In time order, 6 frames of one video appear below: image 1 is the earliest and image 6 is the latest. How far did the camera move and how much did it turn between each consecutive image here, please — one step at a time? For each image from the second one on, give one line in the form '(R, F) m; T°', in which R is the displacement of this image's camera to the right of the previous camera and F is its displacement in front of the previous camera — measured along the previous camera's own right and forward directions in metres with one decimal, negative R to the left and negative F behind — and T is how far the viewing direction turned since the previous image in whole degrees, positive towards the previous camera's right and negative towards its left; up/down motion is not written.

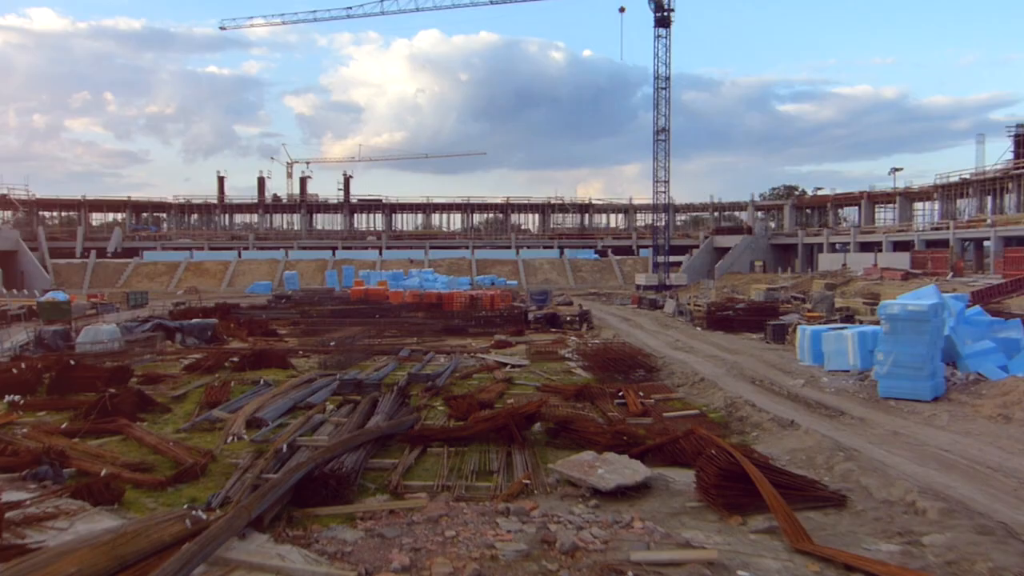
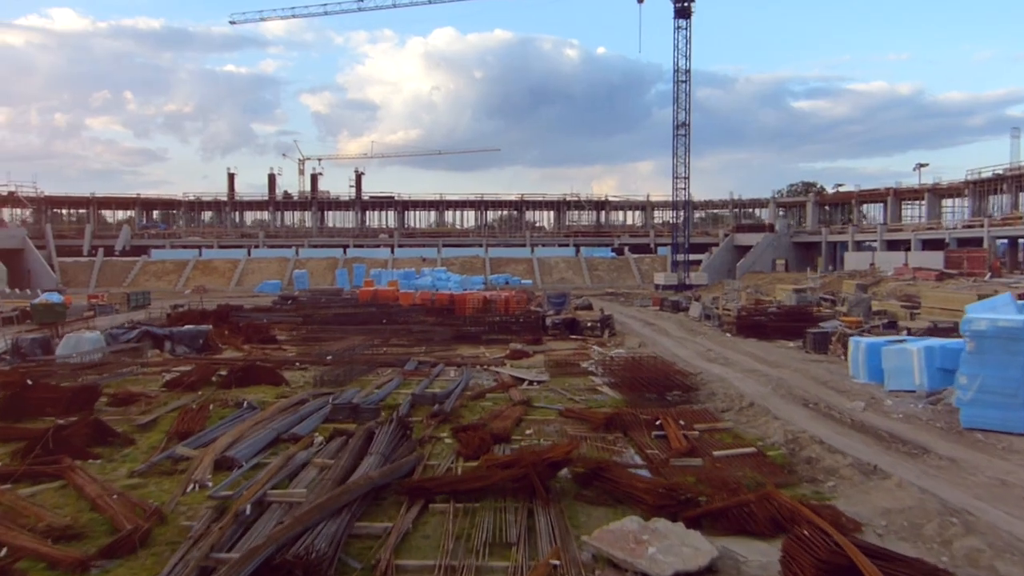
(-0.1, +1.7) m; -1°
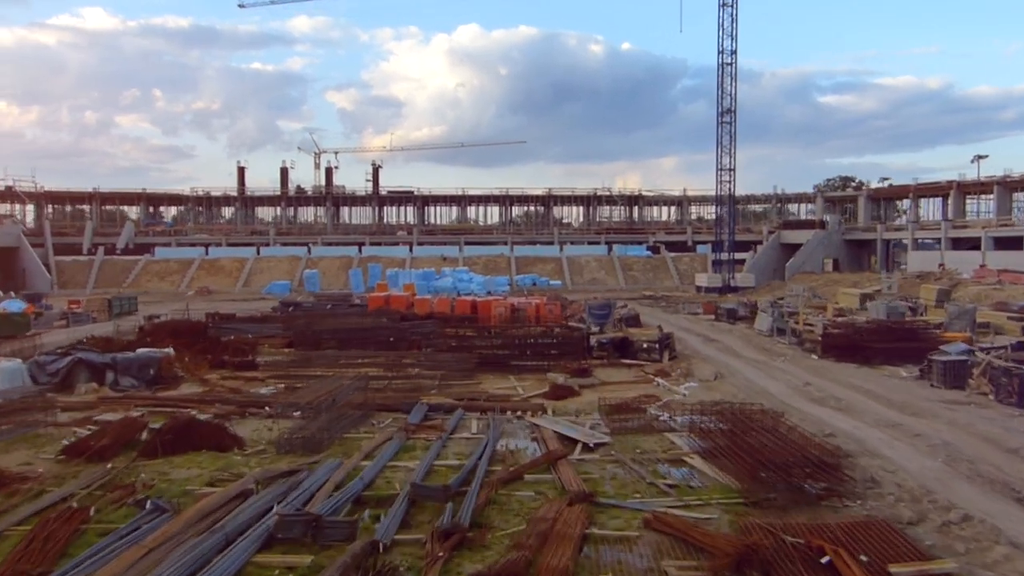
(-0.4, +4.2) m; -2°
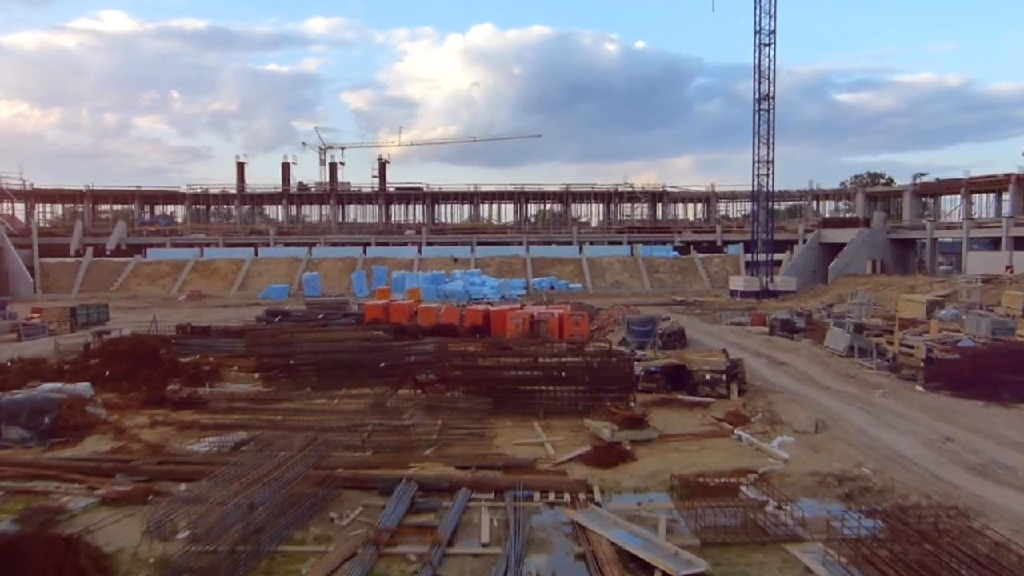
(-0.2, +3.9) m; -1°
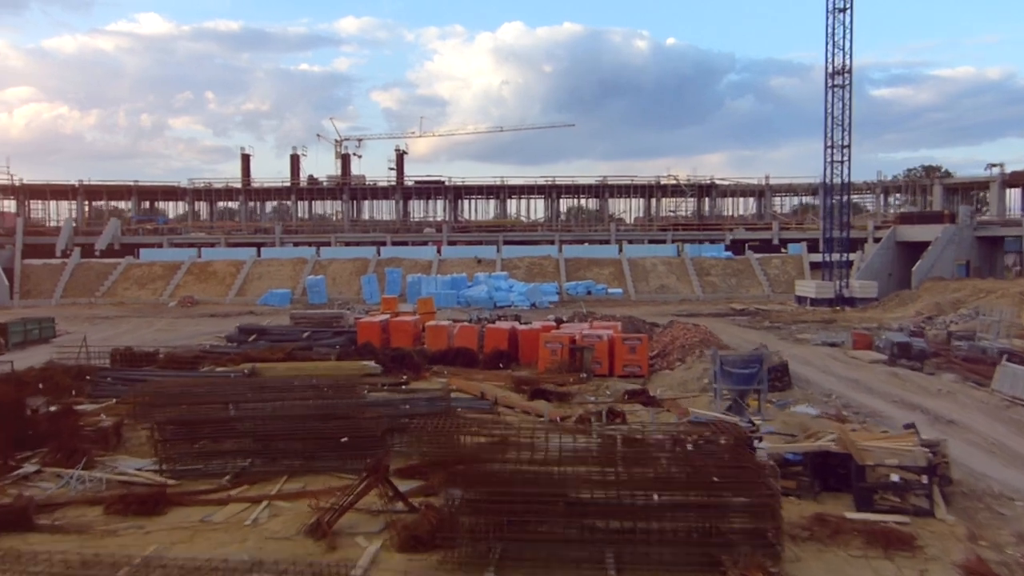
(-0.2, +5.6) m; -3°
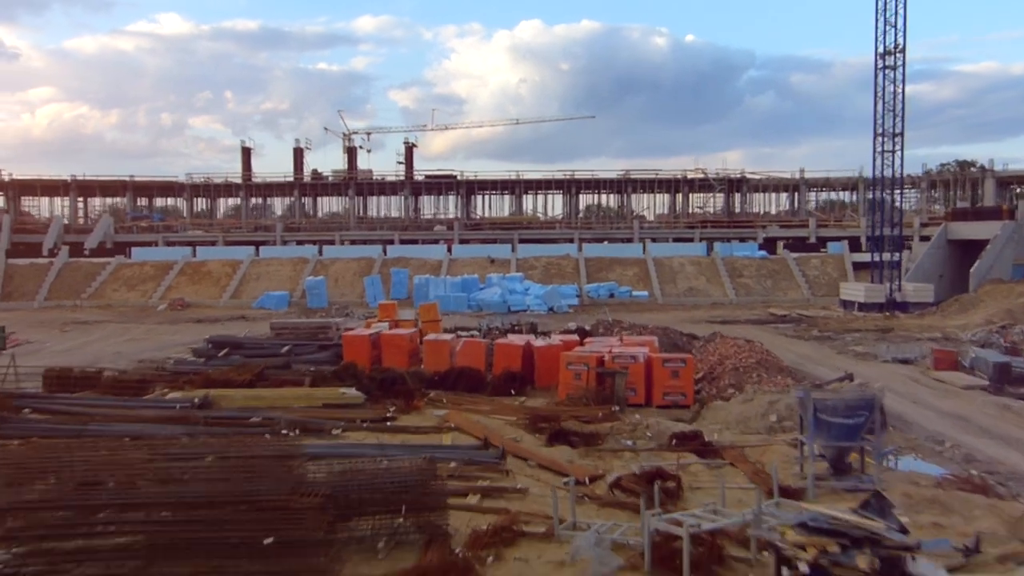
(+0.1, +3.2) m; -2°
